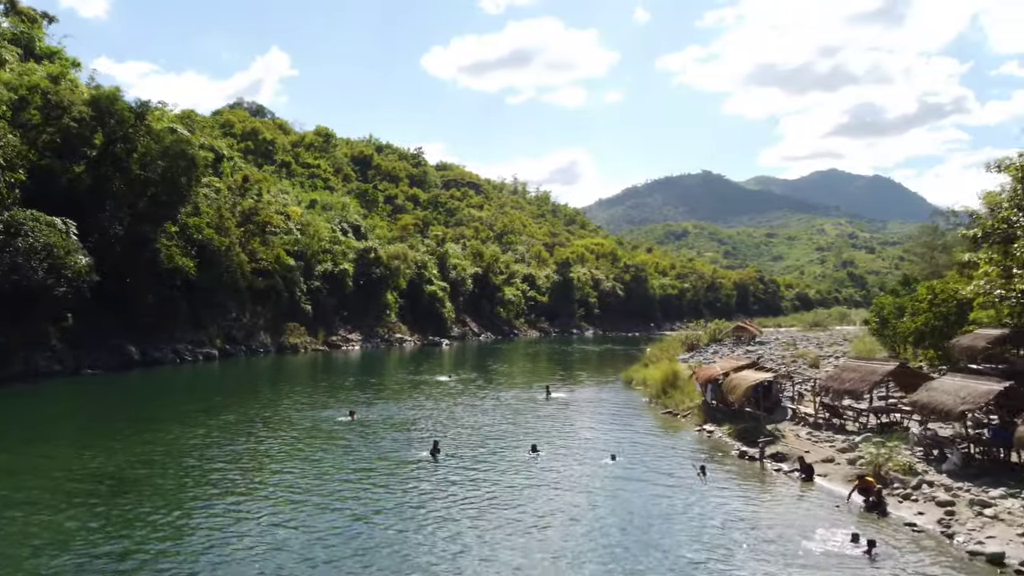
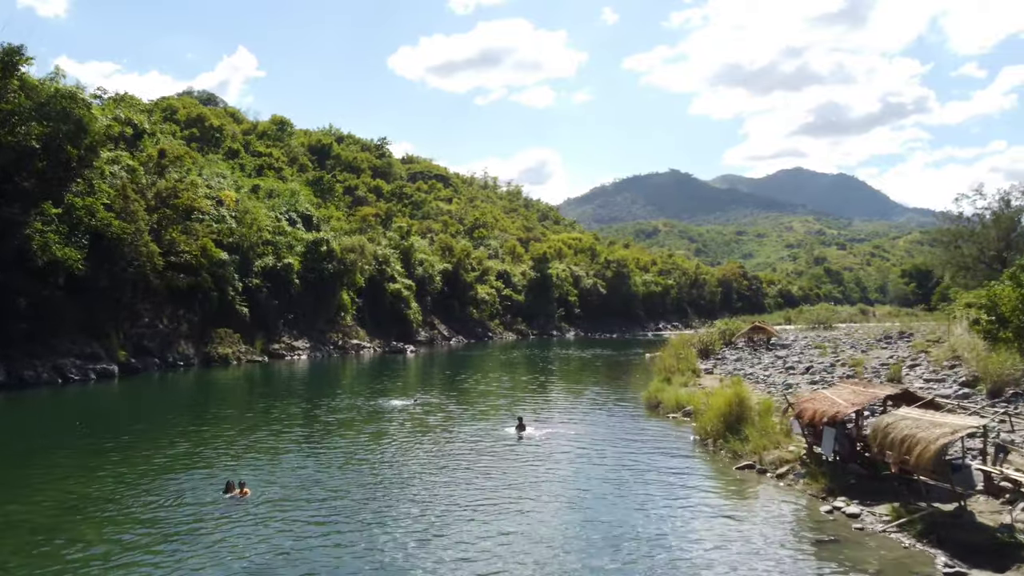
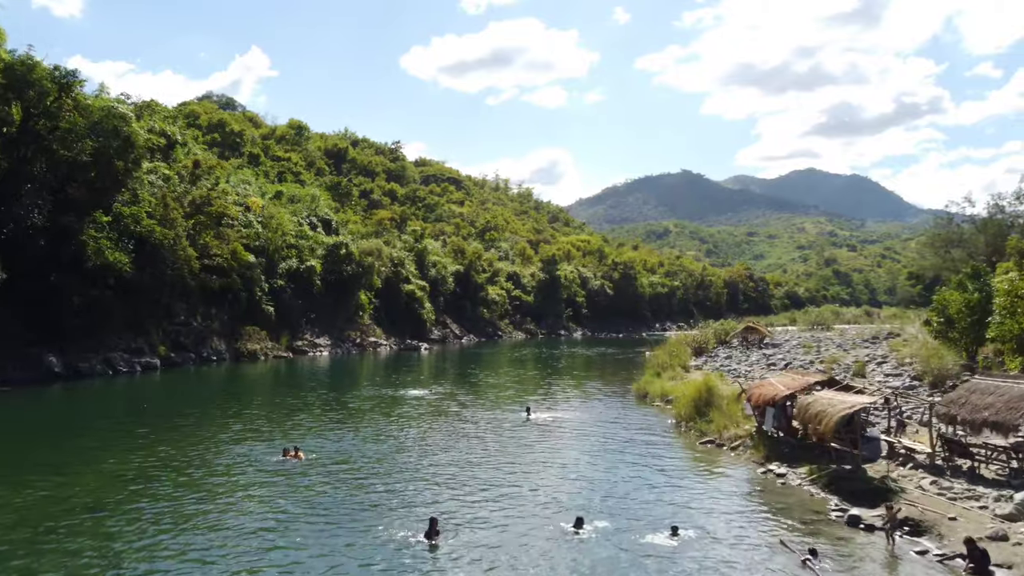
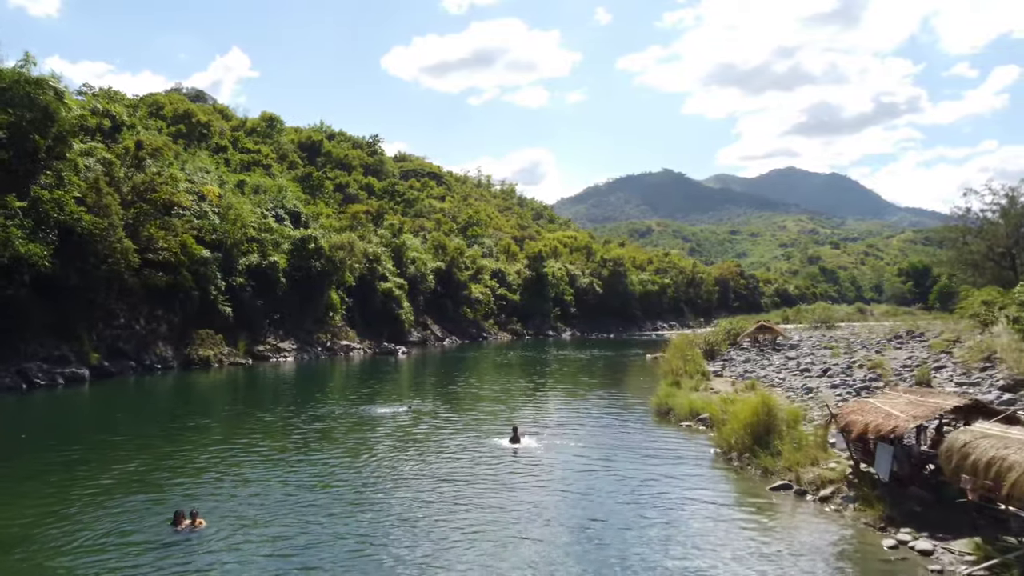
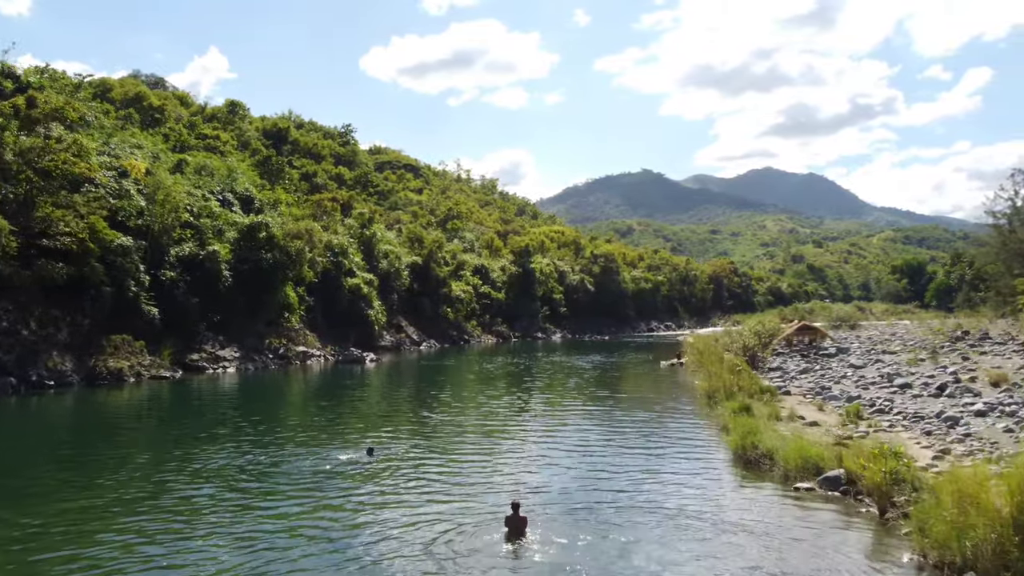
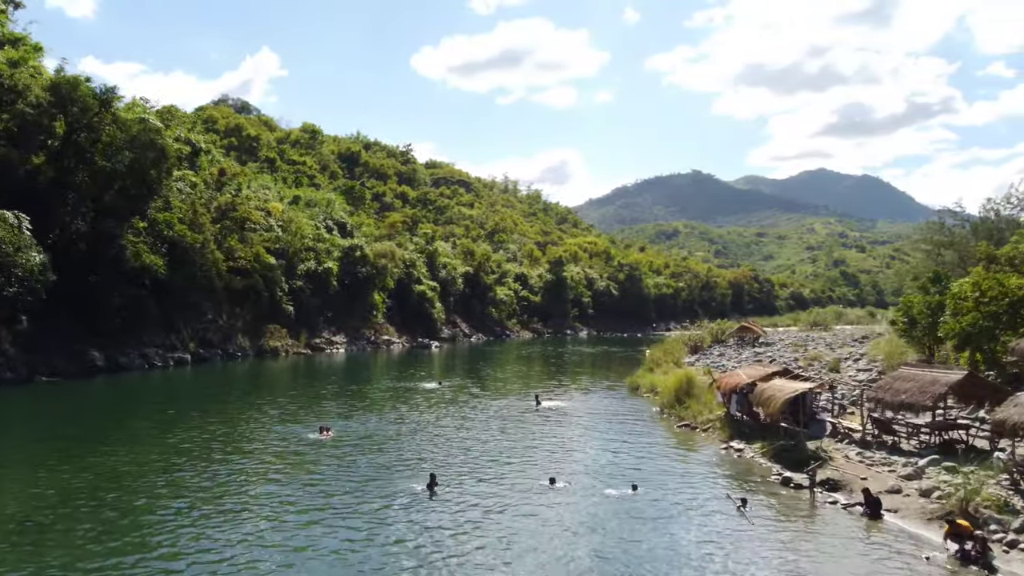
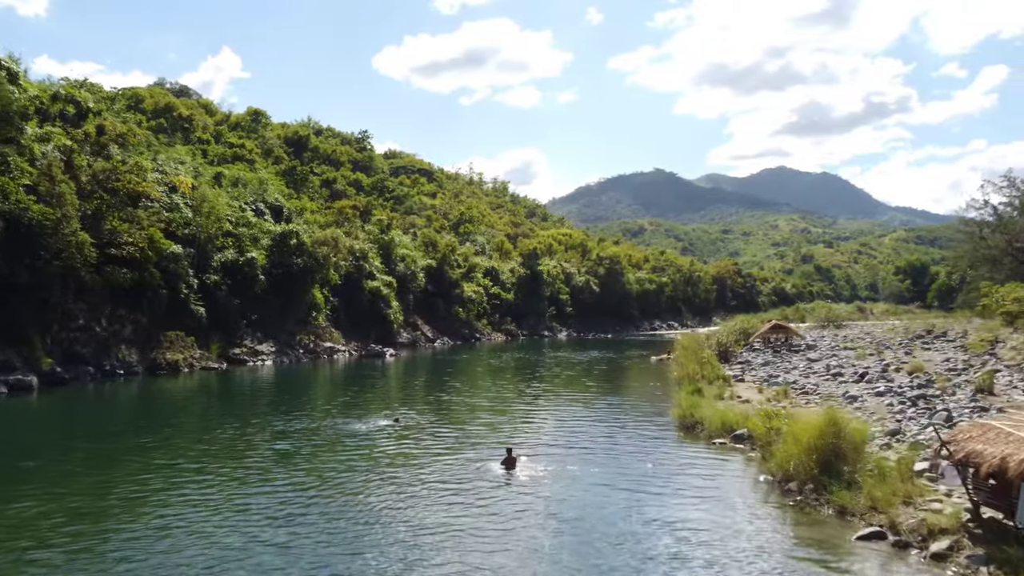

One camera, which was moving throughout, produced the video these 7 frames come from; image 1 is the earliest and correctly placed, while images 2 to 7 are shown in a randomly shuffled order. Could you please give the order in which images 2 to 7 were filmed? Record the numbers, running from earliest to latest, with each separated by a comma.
6, 3, 2, 4, 7, 5
